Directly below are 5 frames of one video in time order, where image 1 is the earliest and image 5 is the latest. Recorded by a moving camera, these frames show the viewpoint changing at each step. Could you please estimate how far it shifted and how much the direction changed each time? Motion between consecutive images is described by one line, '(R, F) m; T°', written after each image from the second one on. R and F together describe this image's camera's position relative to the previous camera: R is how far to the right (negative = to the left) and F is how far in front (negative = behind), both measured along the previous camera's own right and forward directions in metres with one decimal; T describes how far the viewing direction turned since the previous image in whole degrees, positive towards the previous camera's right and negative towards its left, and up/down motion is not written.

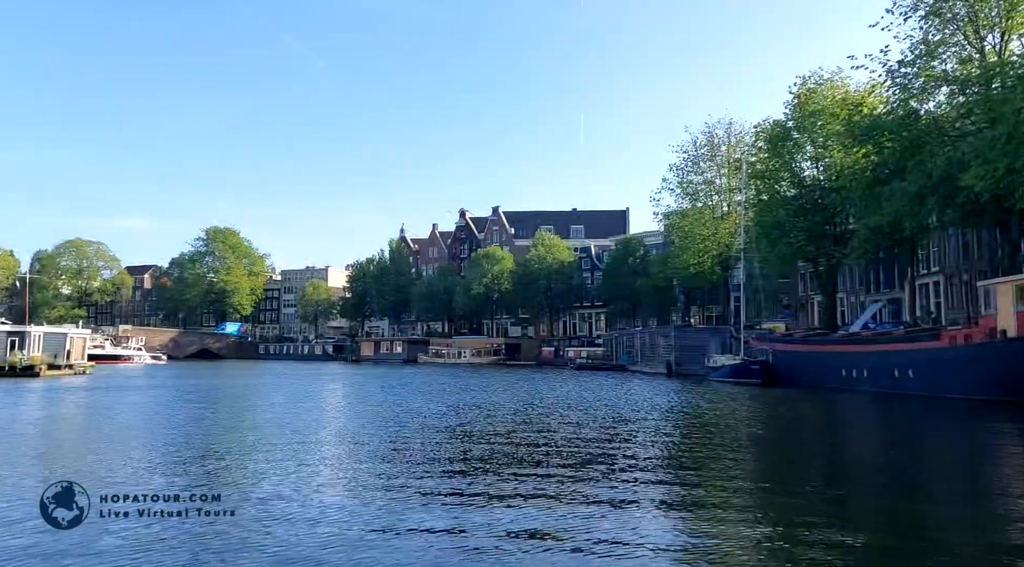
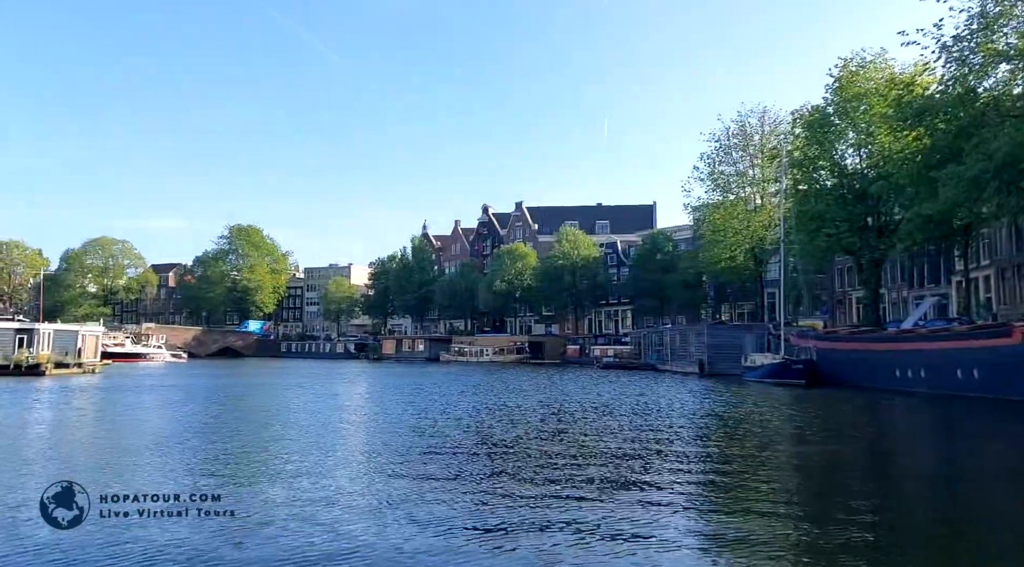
(0.0, +1.7) m; -2°
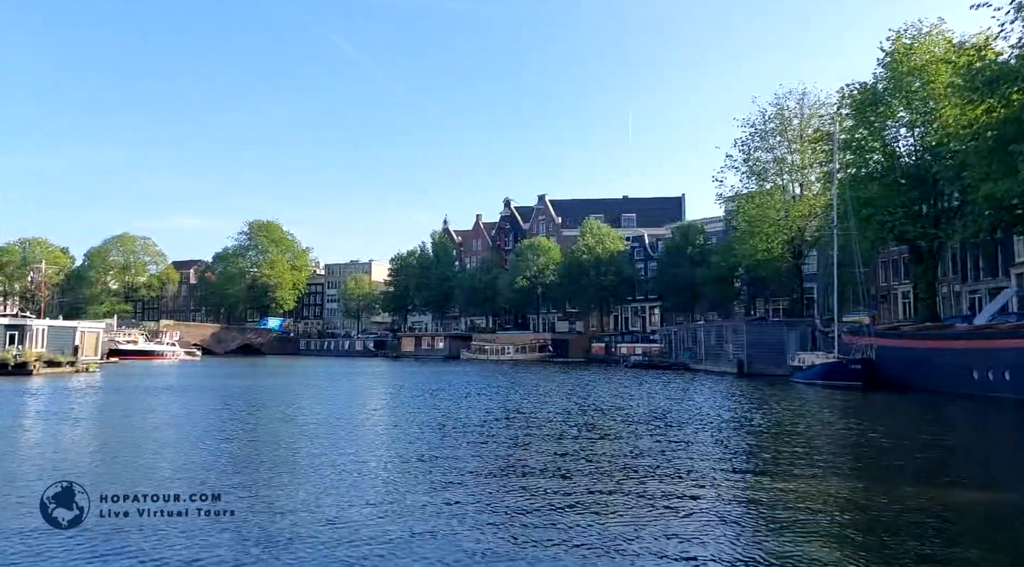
(+0.1, +2.5) m; -2°
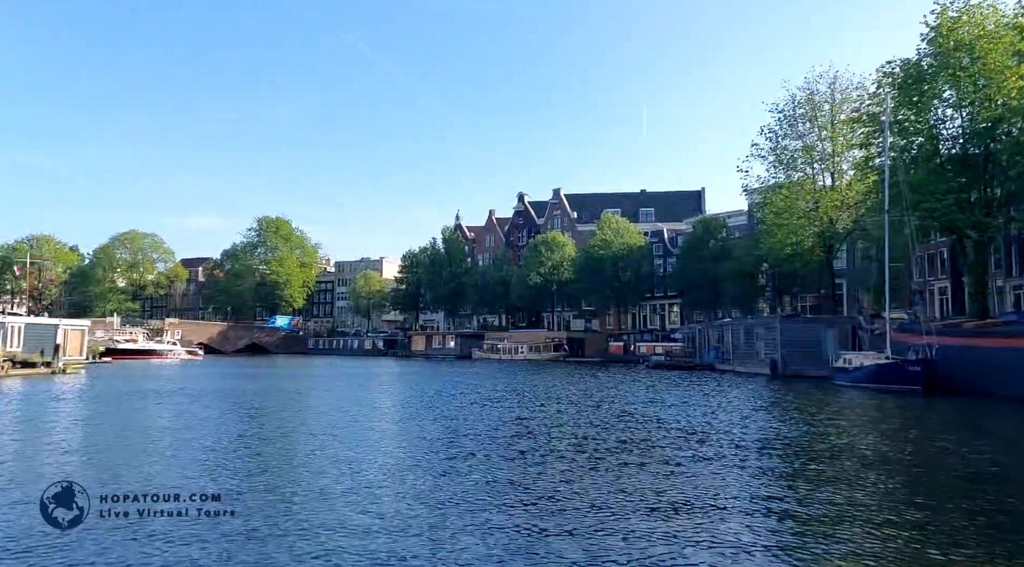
(-0.1, +2.3) m; -1°
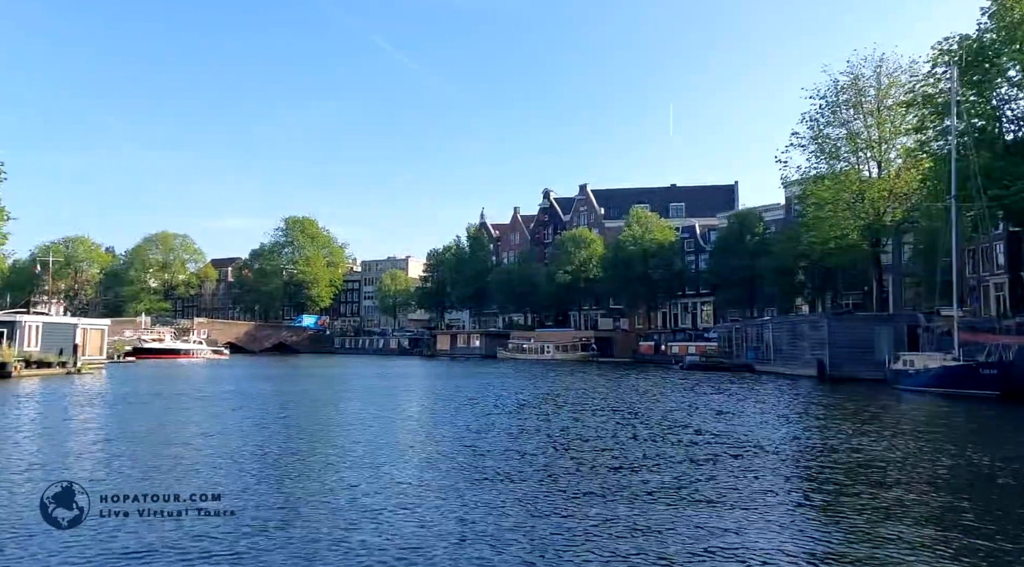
(+0.1, +1.8) m; -2°
